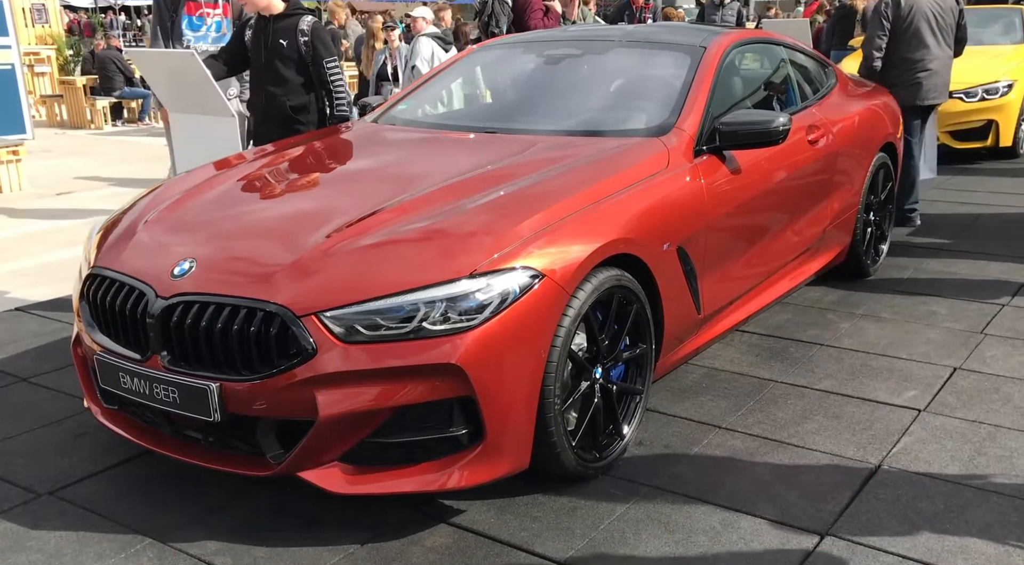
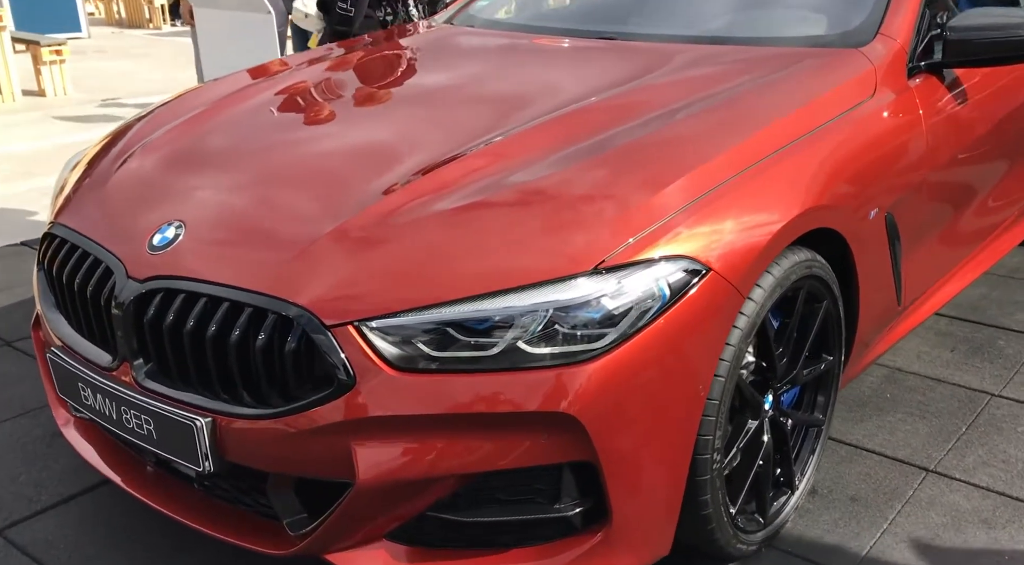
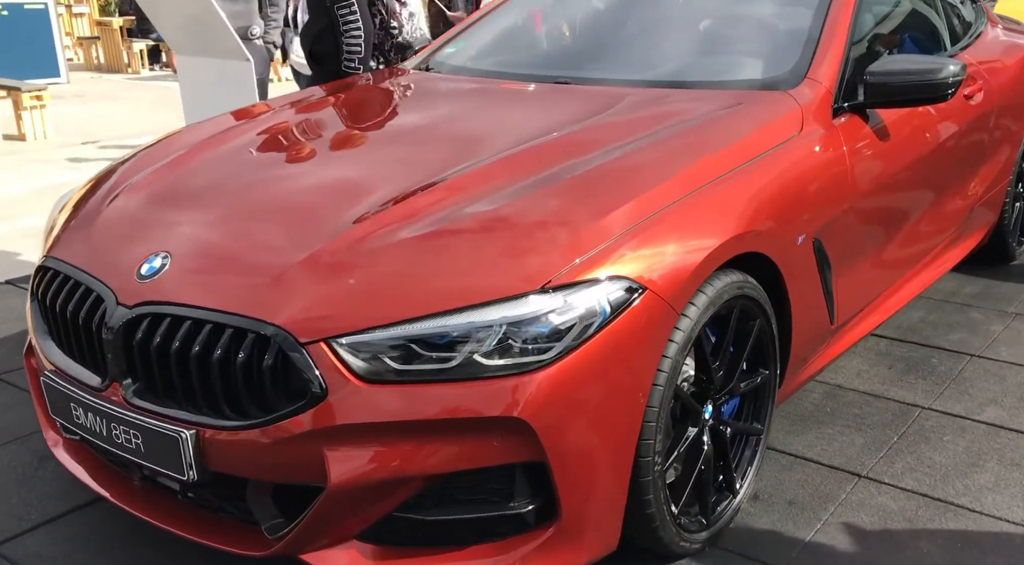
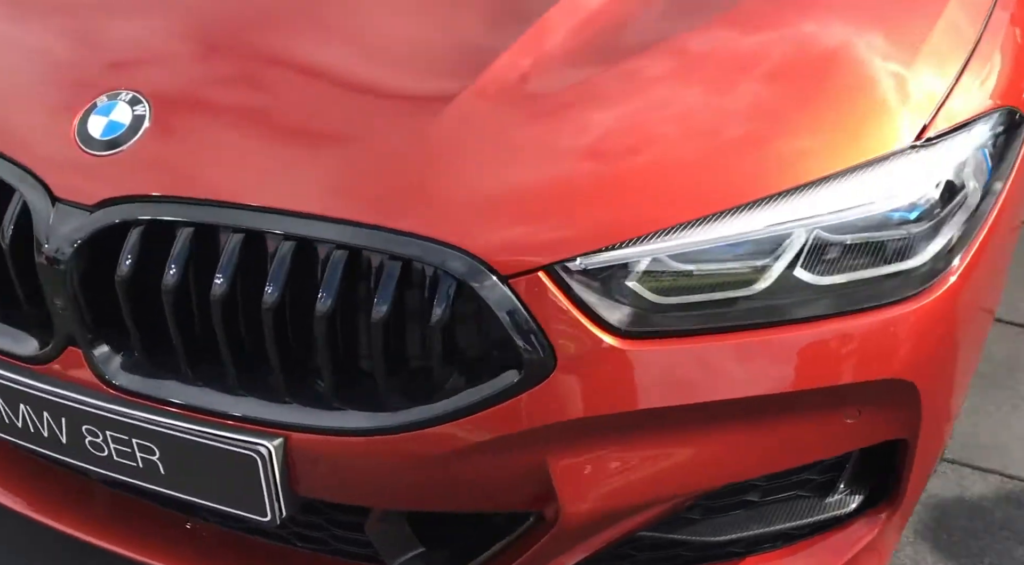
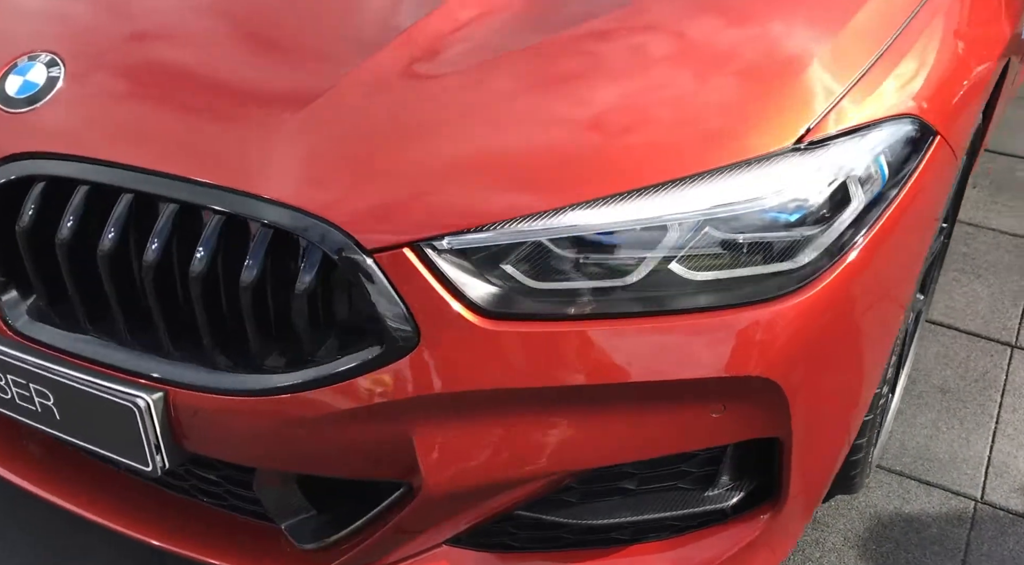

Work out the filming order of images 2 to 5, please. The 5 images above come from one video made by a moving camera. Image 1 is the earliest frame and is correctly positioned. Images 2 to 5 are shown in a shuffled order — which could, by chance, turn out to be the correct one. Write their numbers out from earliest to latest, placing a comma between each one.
3, 2, 5, 4
